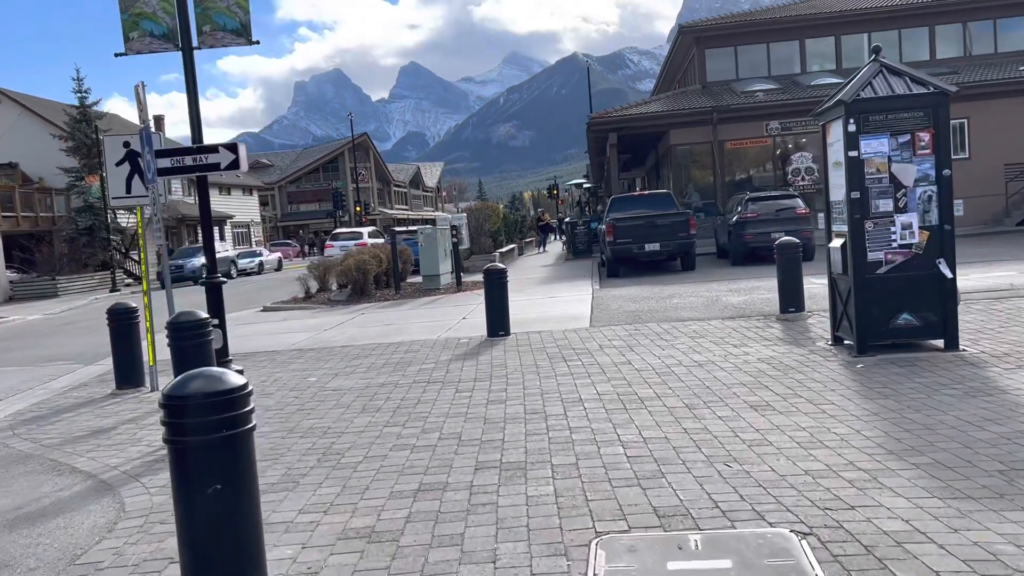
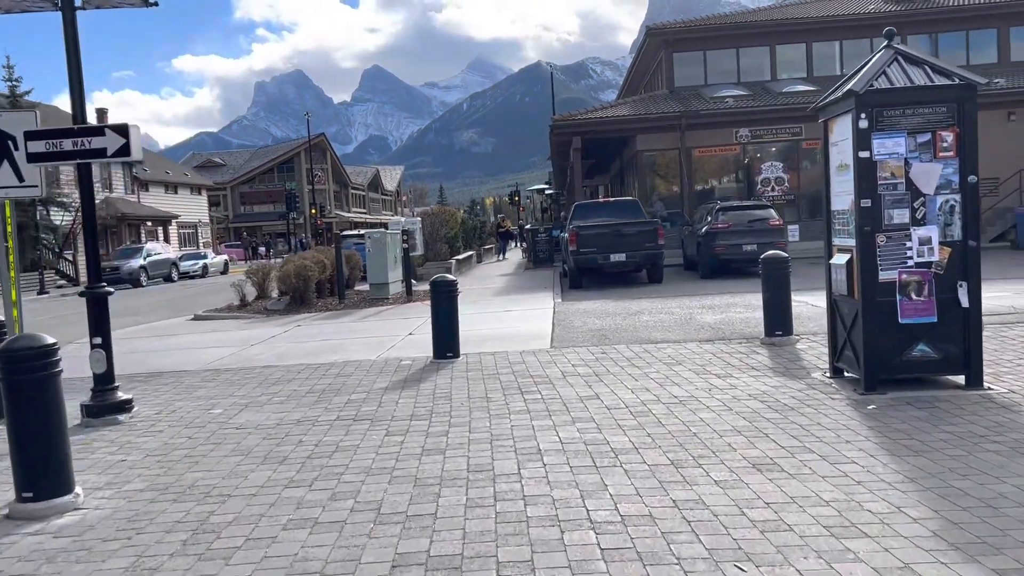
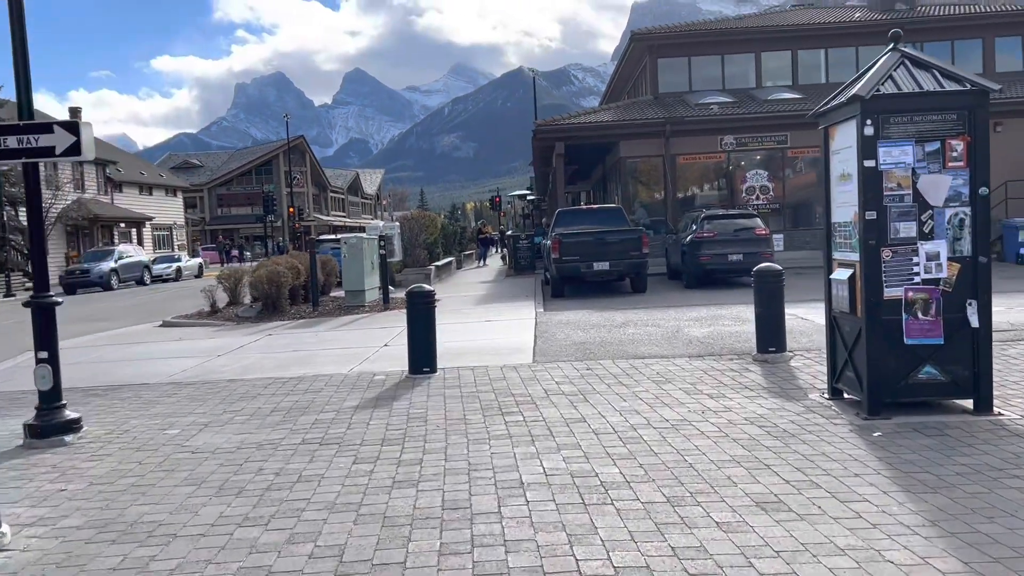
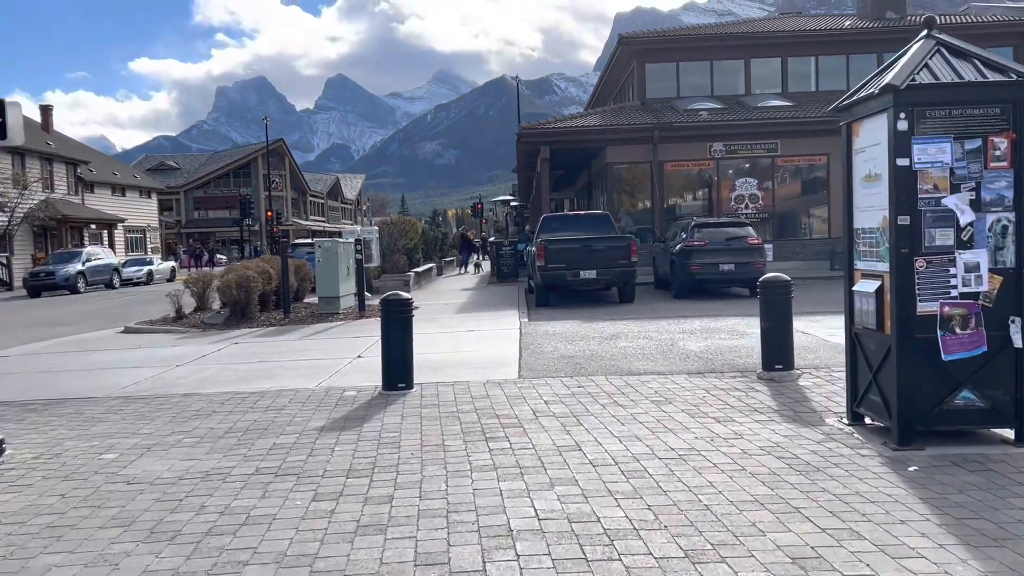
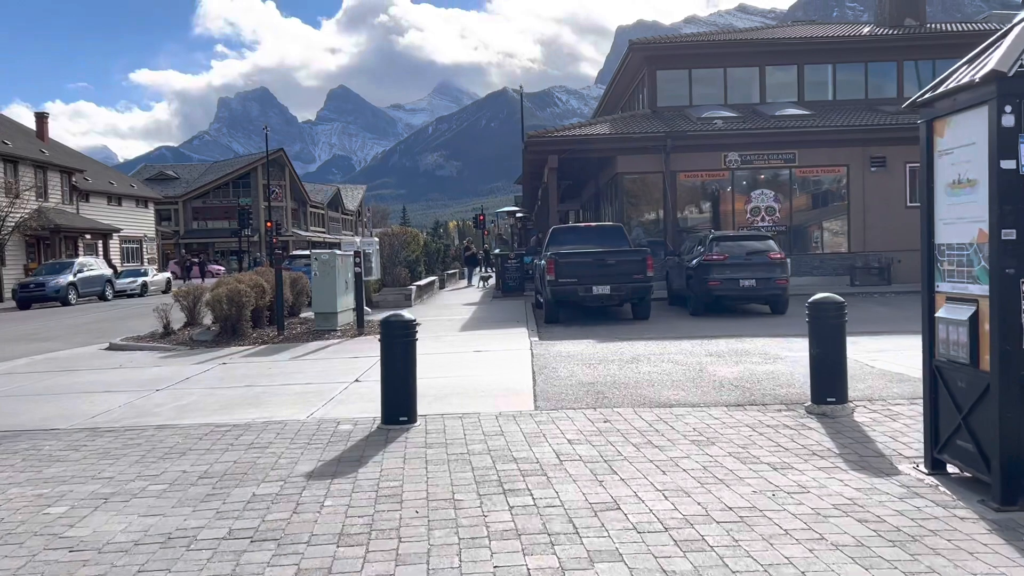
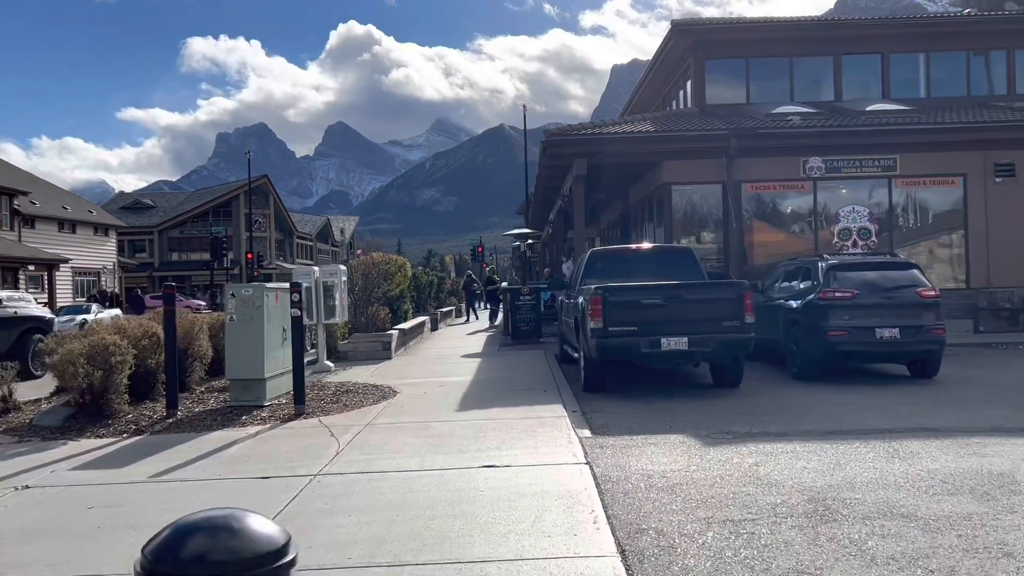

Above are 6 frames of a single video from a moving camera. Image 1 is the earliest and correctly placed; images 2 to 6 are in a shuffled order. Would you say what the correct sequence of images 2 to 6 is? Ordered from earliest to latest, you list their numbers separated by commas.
2, 3, 4, 5, 6
